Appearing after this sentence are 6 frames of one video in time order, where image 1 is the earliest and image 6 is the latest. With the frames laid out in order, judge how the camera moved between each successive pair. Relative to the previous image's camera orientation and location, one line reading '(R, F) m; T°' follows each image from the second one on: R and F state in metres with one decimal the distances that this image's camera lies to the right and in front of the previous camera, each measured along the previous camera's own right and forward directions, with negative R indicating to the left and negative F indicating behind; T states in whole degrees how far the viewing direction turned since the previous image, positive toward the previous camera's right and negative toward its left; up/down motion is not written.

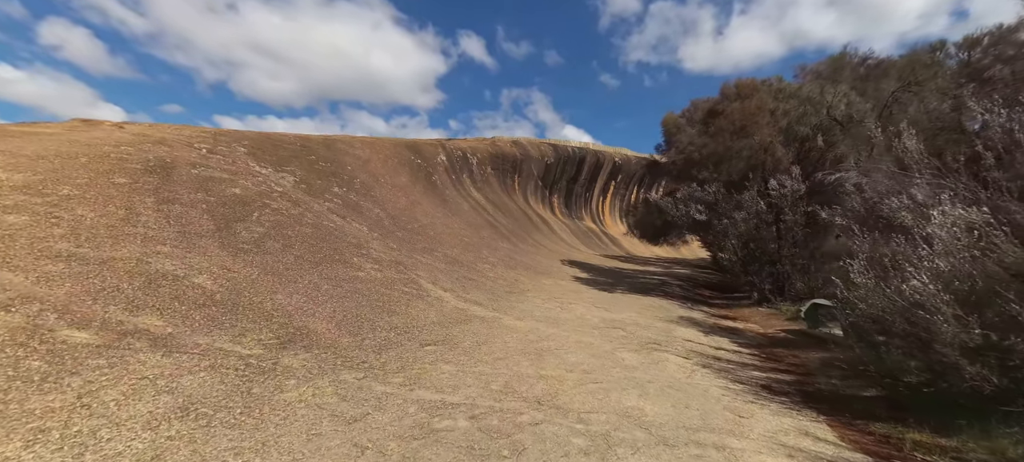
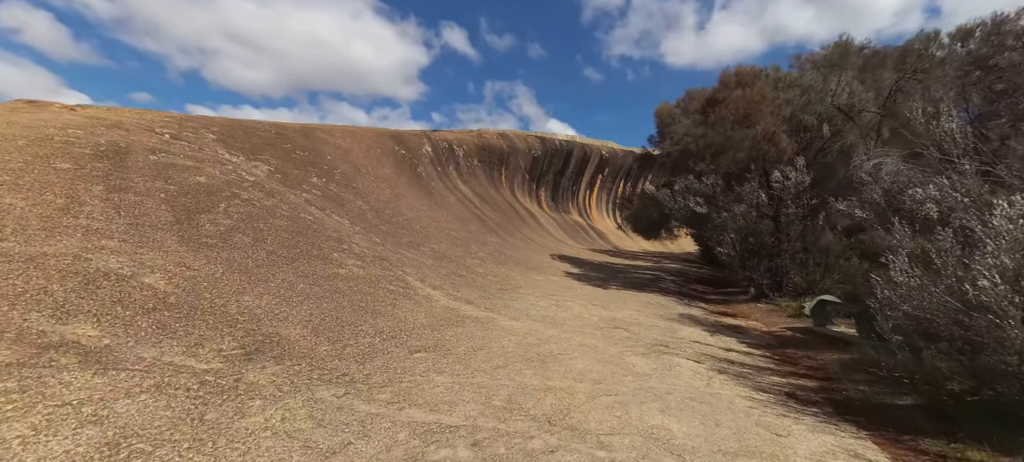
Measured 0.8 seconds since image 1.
(-0.3, +0.8) m; +2°
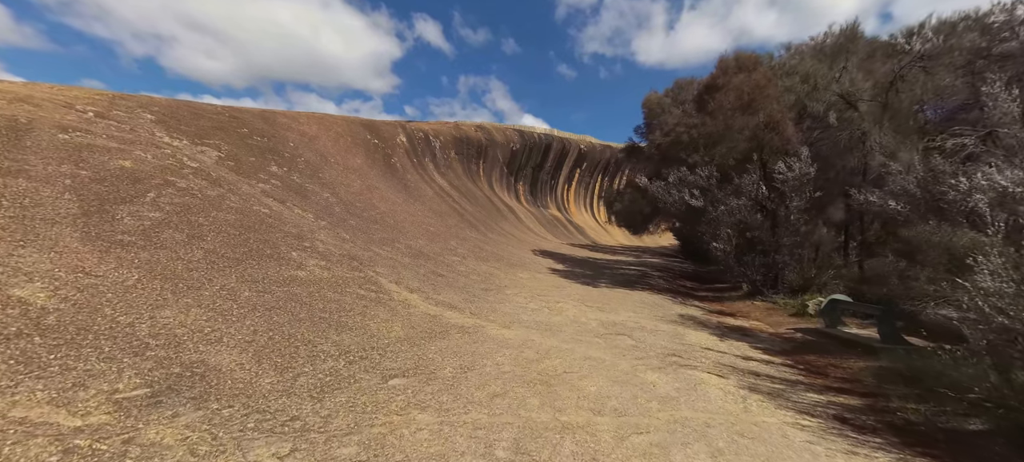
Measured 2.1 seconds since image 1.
(-0.3, +1.3) m; +3°
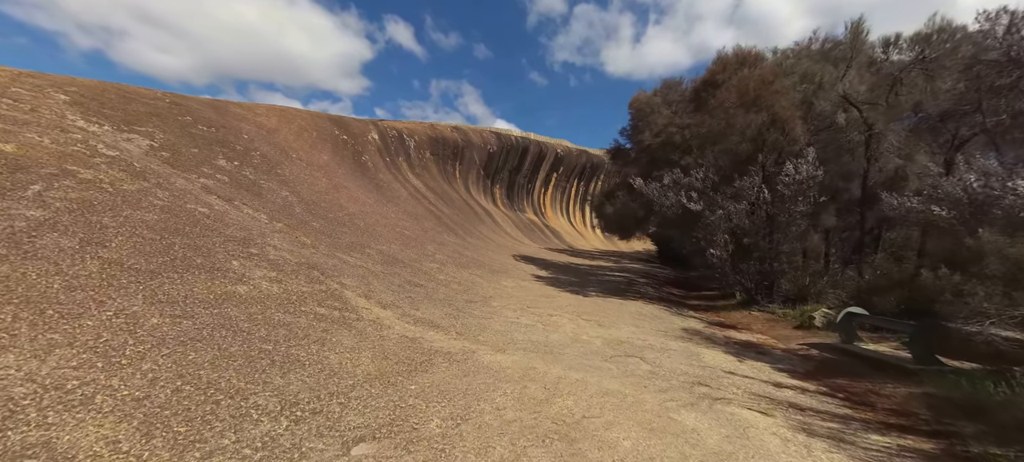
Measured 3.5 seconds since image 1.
(-0.4, +1.4) m; +4°
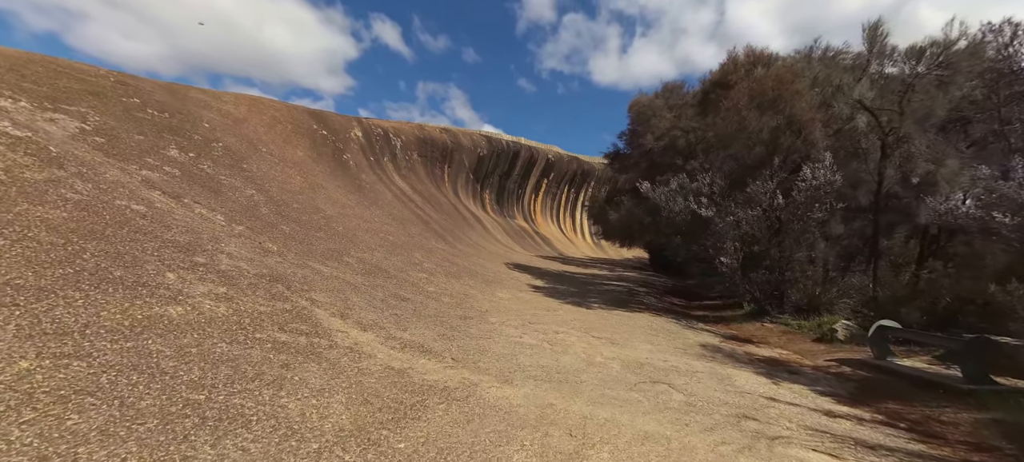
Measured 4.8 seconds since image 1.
(-0.3, +1.2) m; +2°
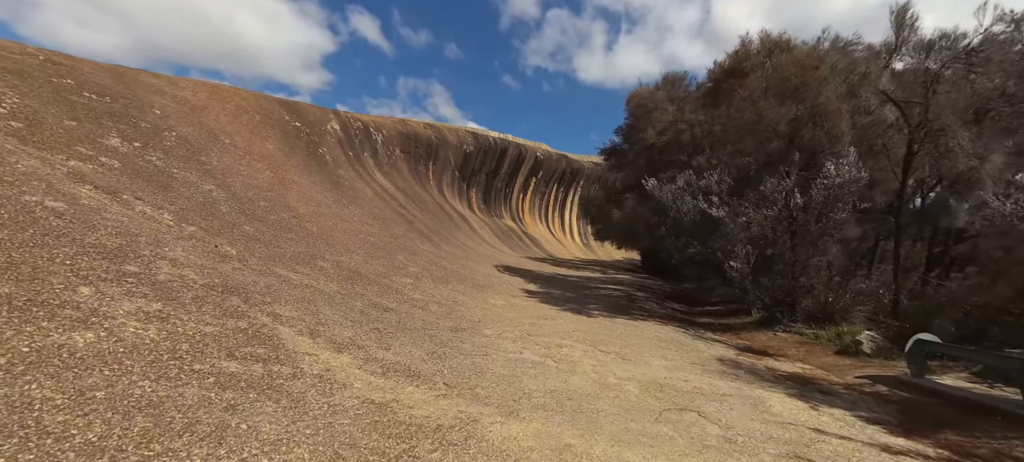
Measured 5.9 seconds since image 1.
(-0.2, +1.0) m; +1°
